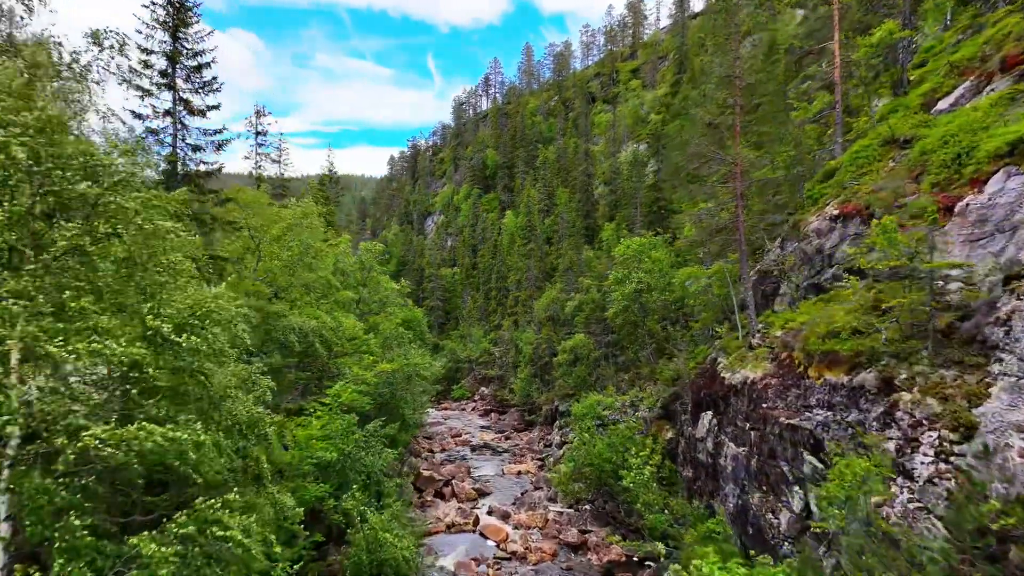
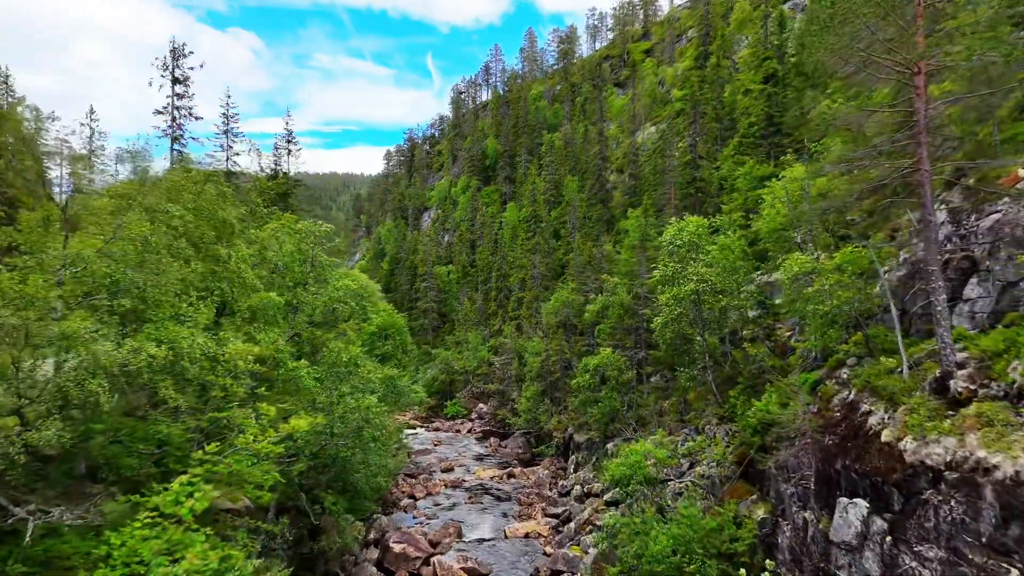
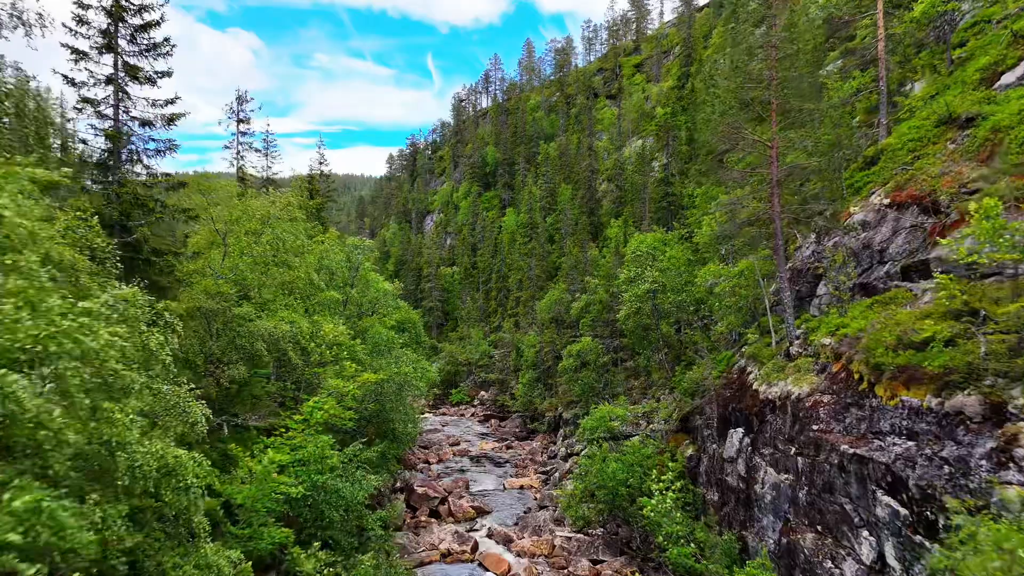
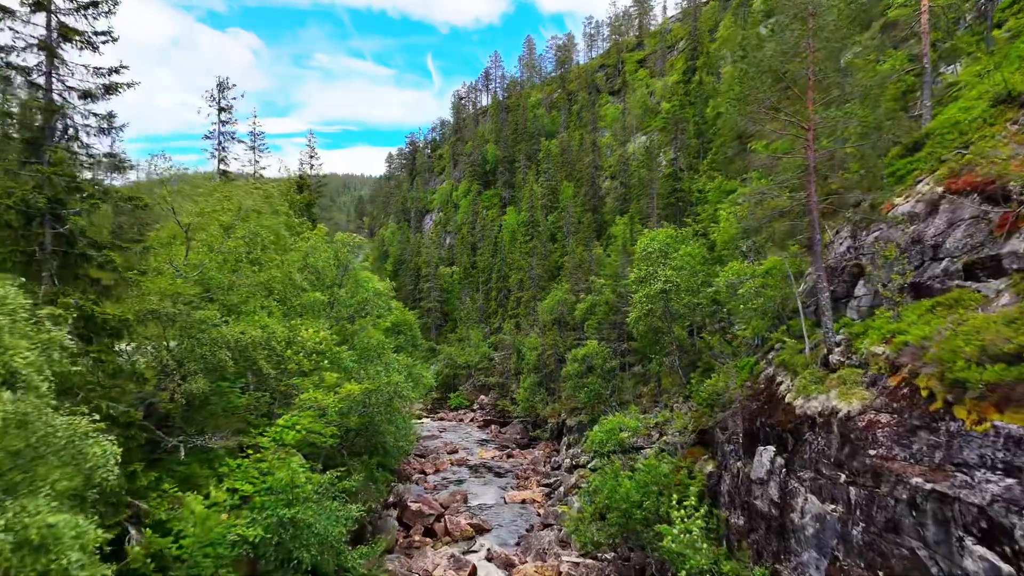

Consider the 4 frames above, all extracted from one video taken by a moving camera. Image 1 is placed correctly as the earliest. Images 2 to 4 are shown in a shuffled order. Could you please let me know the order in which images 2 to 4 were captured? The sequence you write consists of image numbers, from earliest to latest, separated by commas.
3, 4, 2
